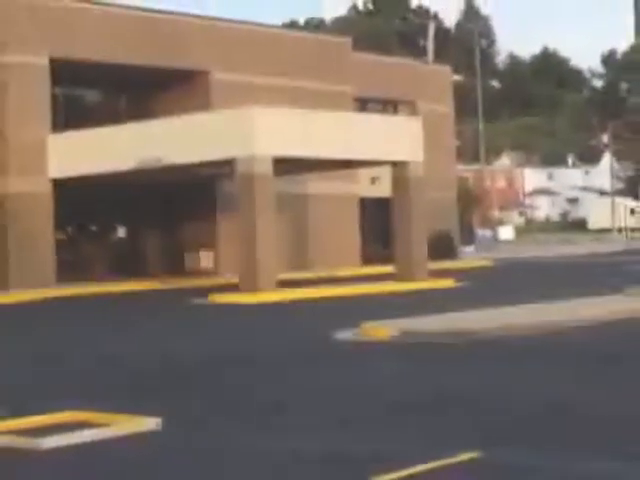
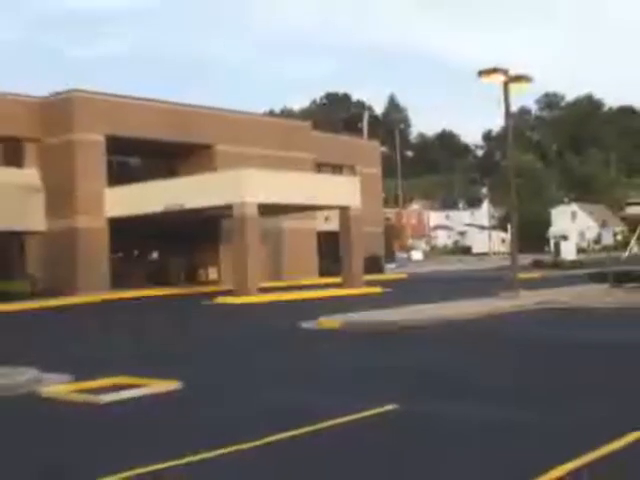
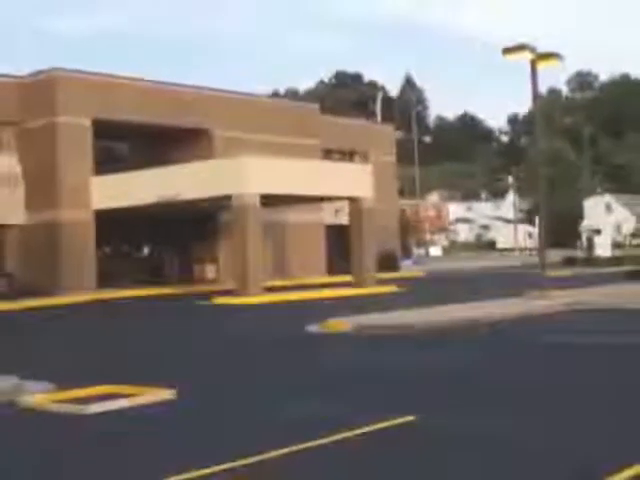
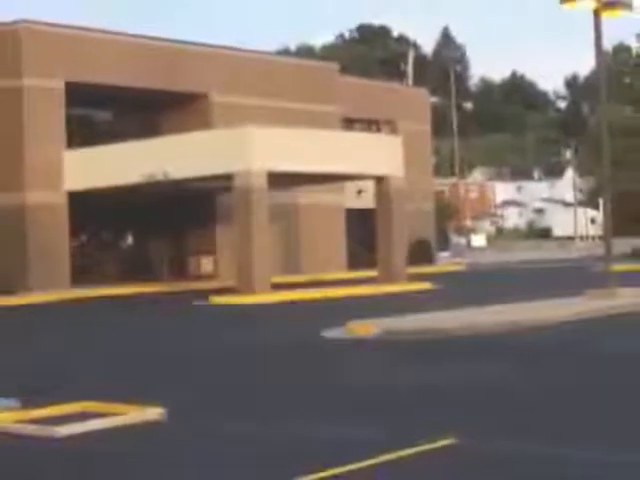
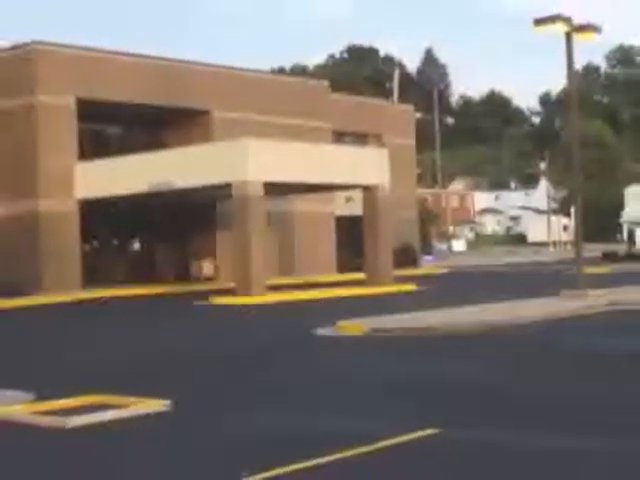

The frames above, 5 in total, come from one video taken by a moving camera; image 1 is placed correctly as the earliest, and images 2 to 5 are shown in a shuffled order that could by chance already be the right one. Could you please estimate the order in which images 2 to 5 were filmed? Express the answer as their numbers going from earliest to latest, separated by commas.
4, 5, 3, 2
